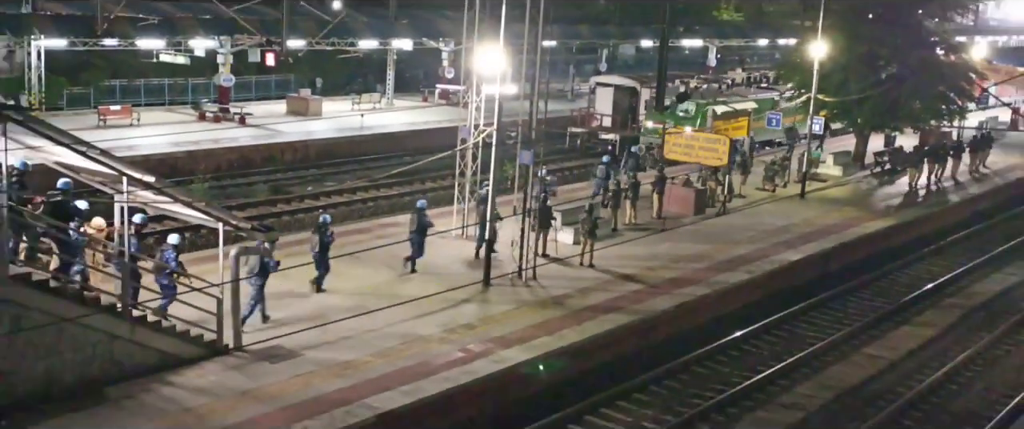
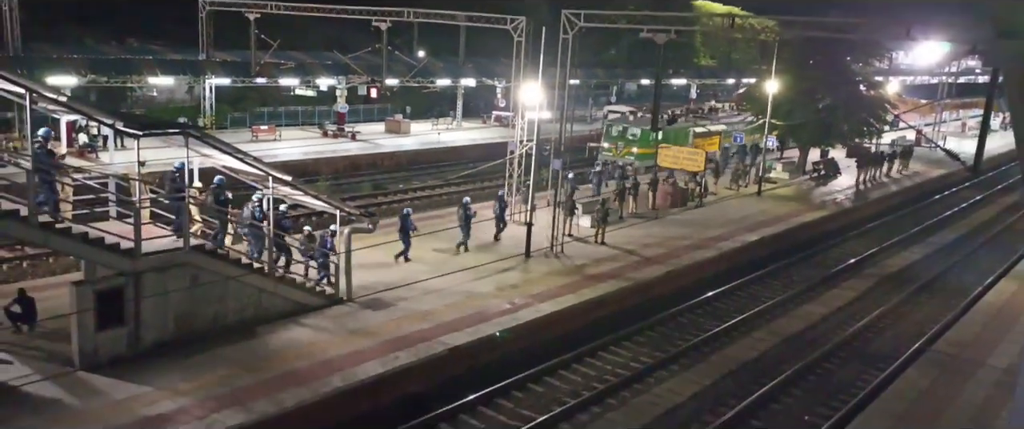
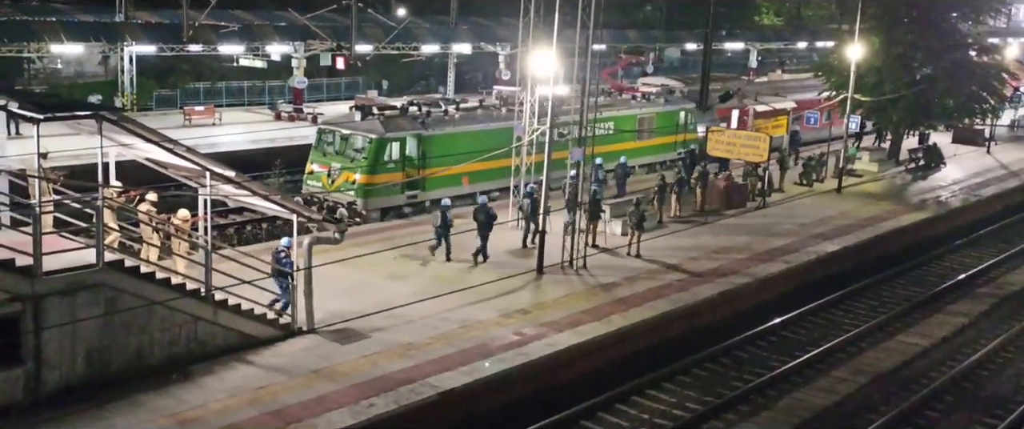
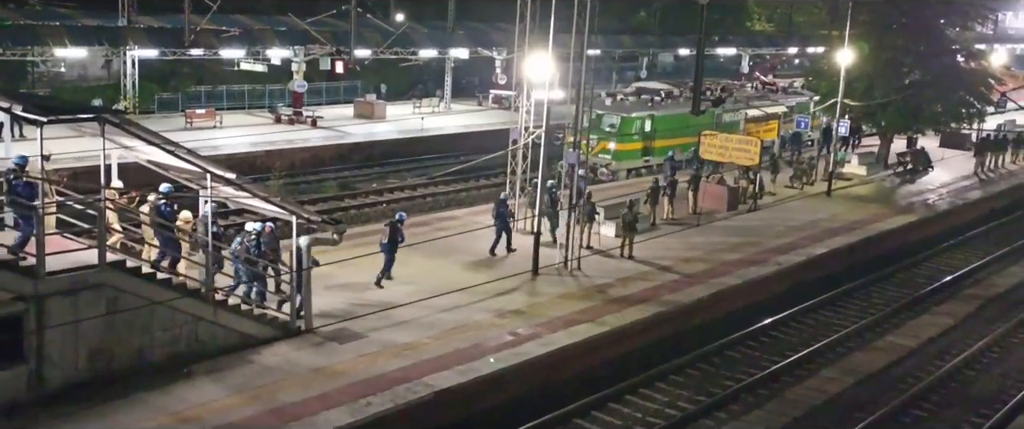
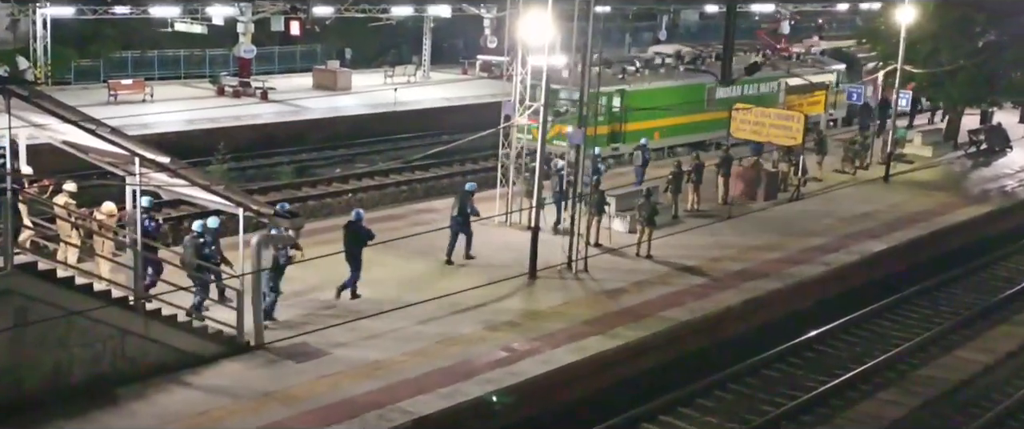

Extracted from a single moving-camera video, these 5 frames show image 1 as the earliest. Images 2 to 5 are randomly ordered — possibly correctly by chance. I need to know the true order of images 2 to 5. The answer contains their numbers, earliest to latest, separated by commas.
2, 4, 5, 3
